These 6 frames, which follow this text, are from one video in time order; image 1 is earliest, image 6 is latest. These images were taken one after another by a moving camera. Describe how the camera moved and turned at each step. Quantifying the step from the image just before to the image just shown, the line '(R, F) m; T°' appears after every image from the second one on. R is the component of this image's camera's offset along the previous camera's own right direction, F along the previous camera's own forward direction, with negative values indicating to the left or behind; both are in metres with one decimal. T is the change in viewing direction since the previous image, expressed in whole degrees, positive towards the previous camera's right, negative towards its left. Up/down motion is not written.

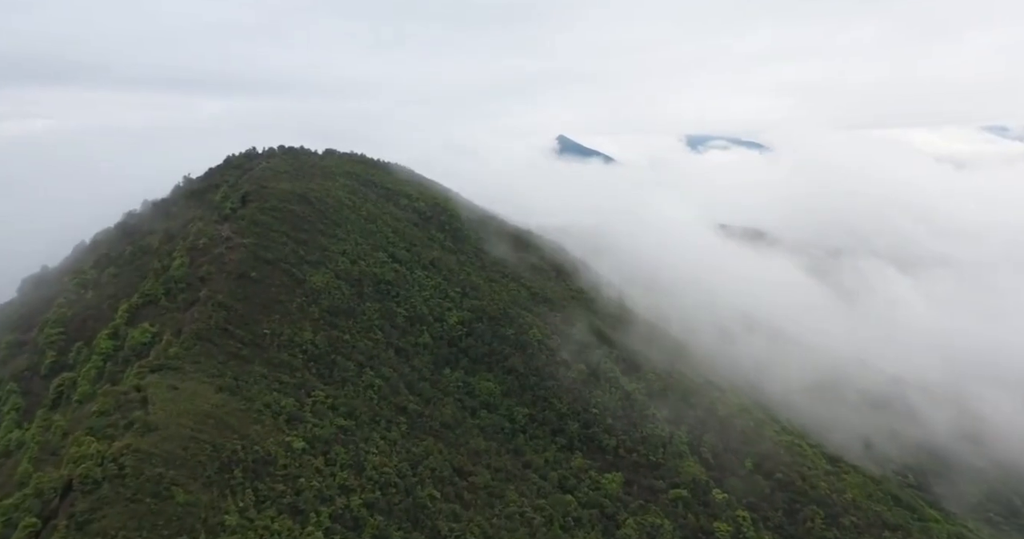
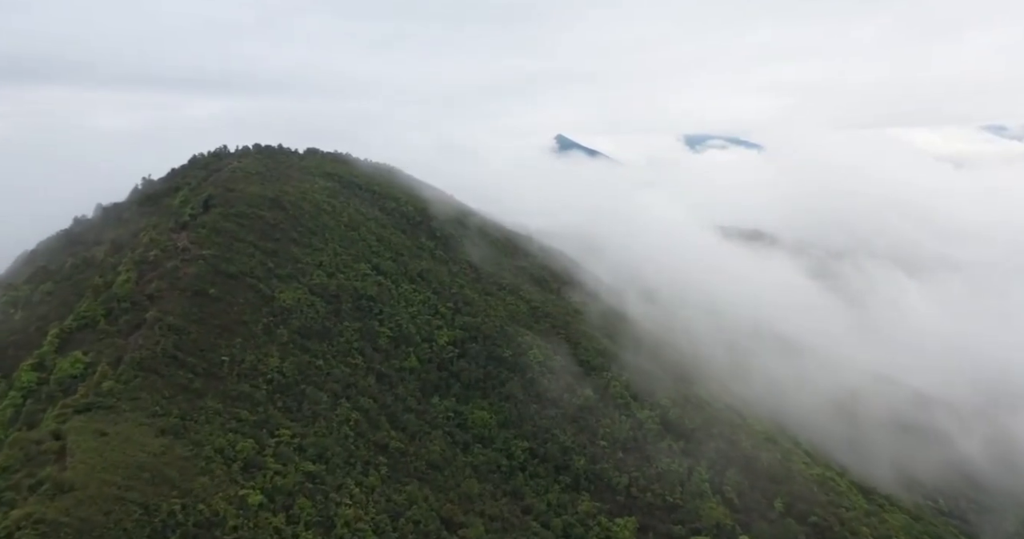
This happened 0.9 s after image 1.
(+0.2, +6.3) m; 0°
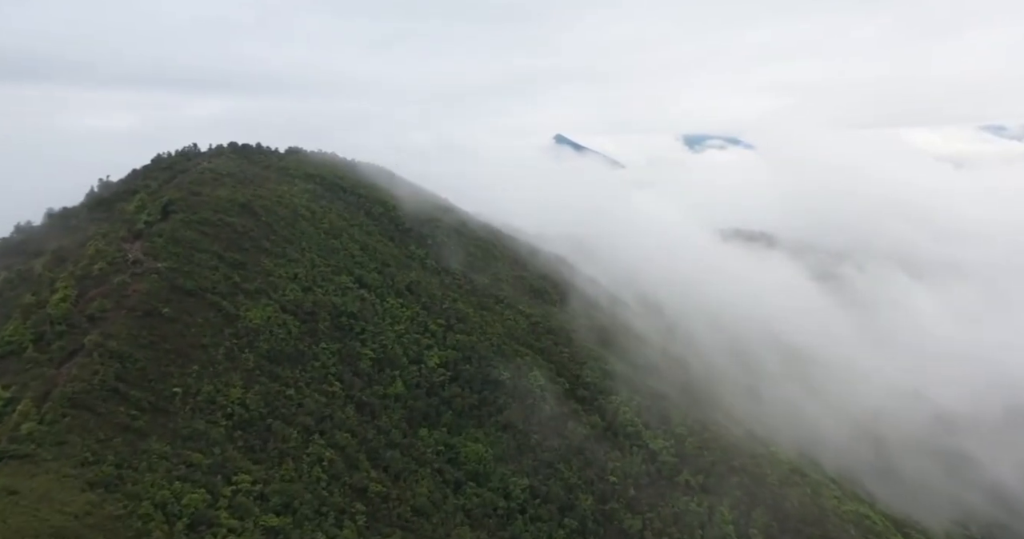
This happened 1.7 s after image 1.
(+0.1, +5.5) m; 0°
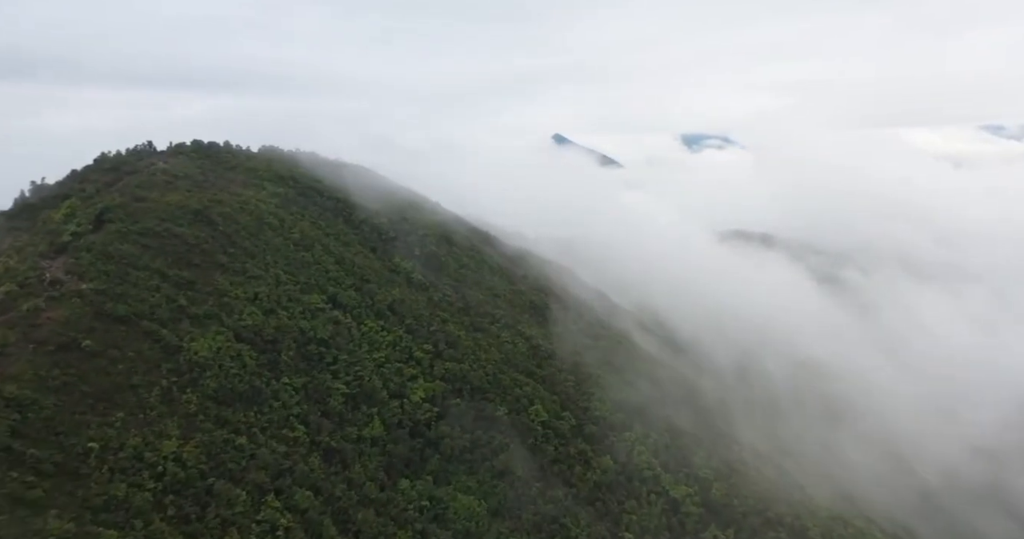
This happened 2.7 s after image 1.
(+0.1, +6.7) m; 0°
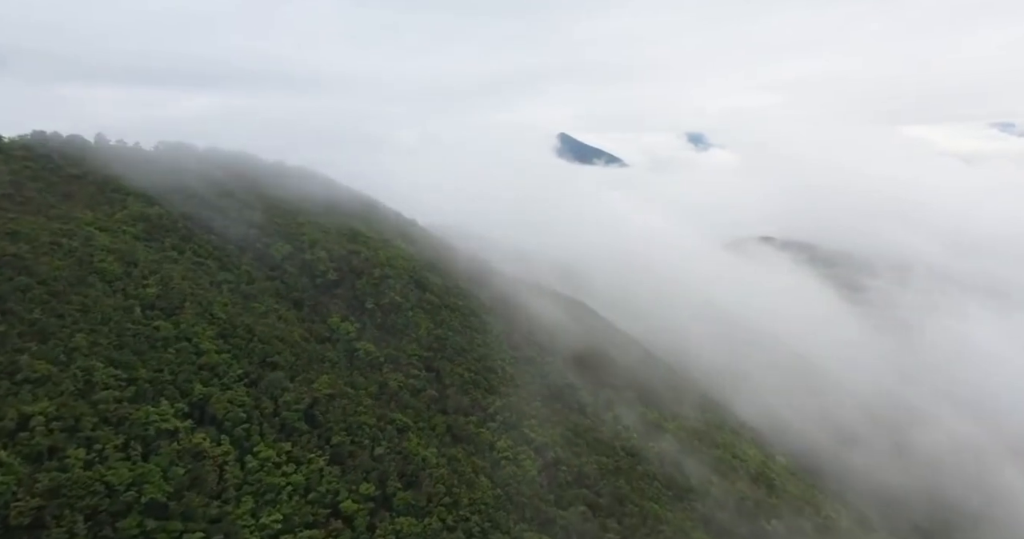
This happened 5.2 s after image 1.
(+0.2, +18.3) m; -1°
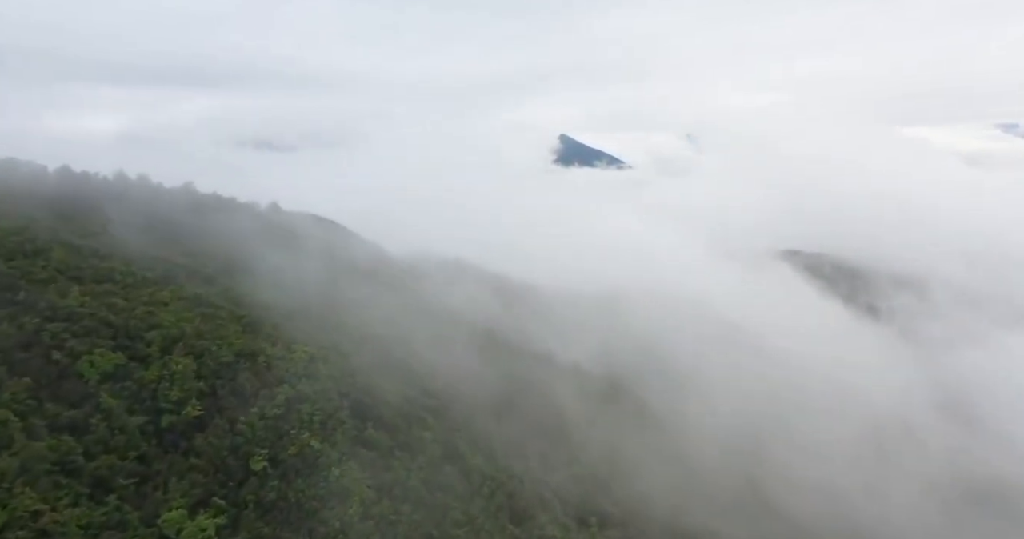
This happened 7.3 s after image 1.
(0.0, +15.5) m; 0°
